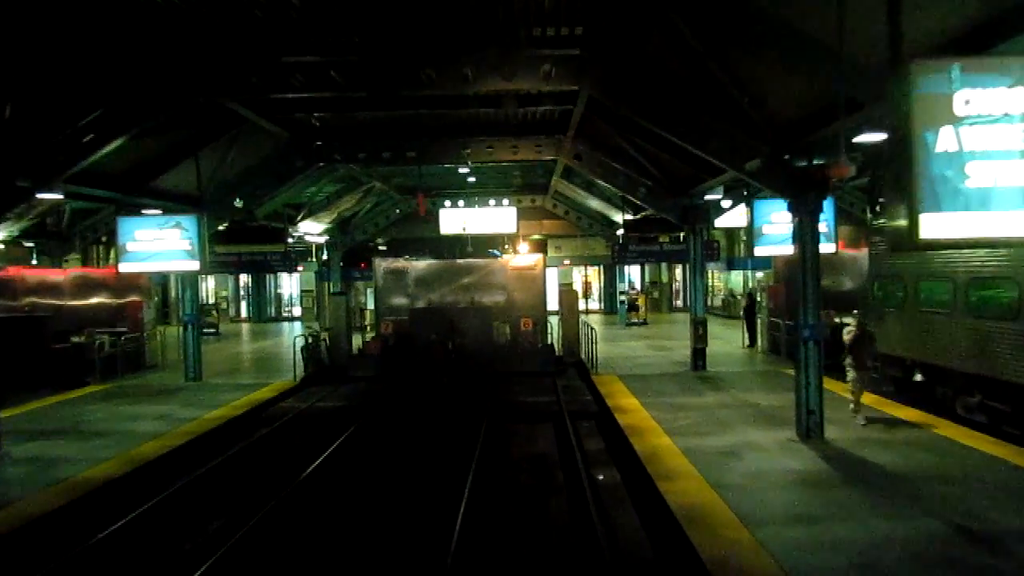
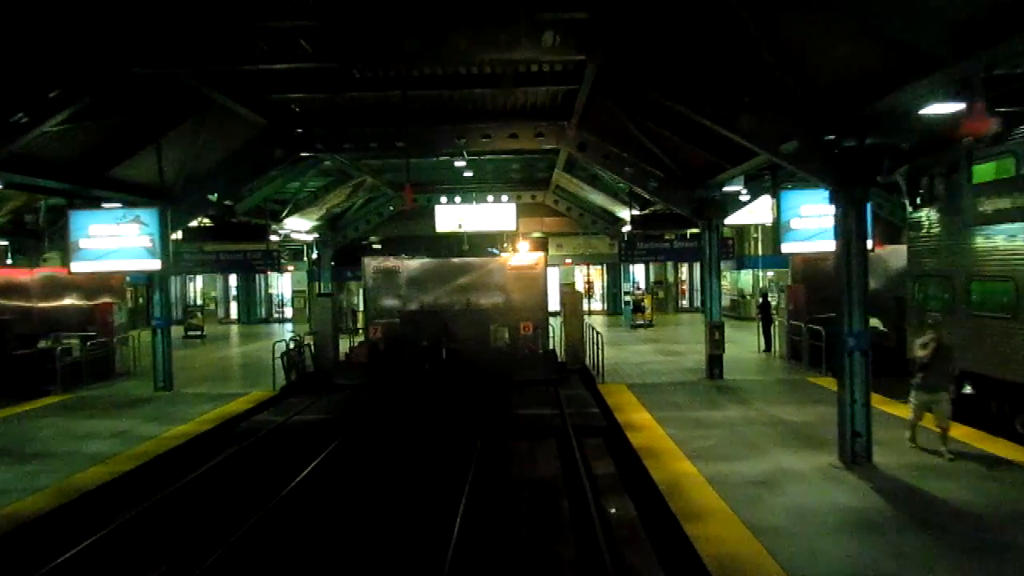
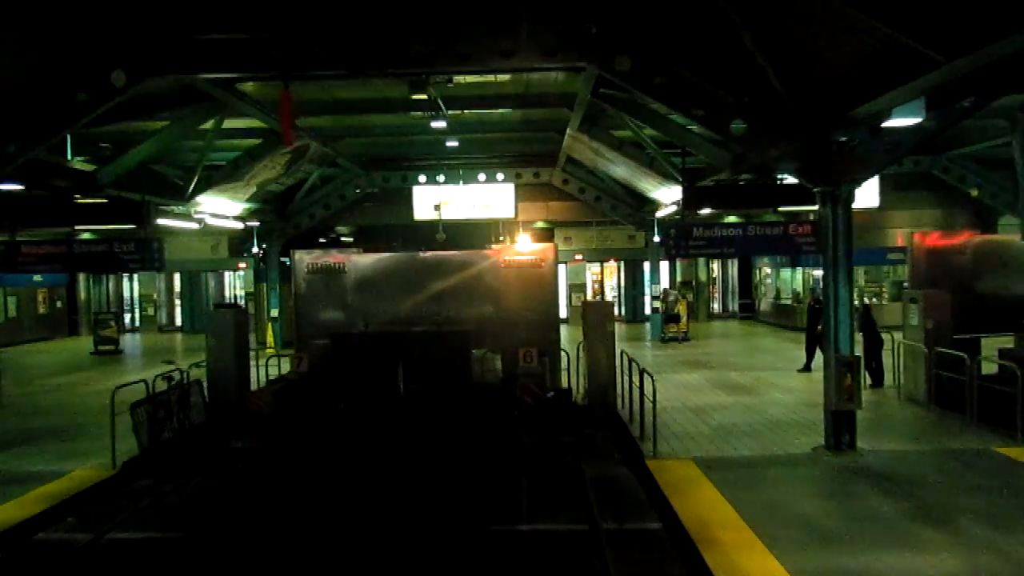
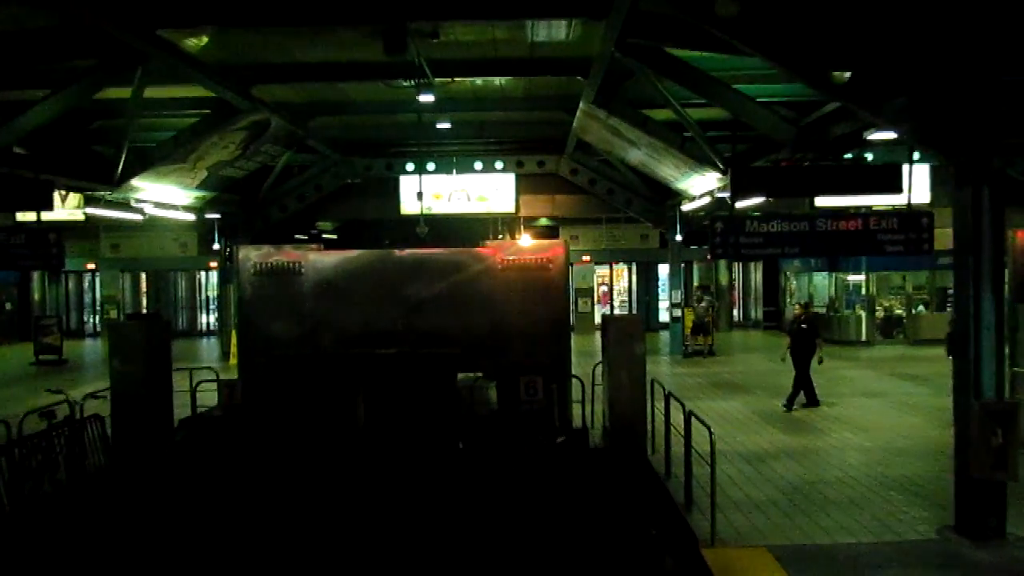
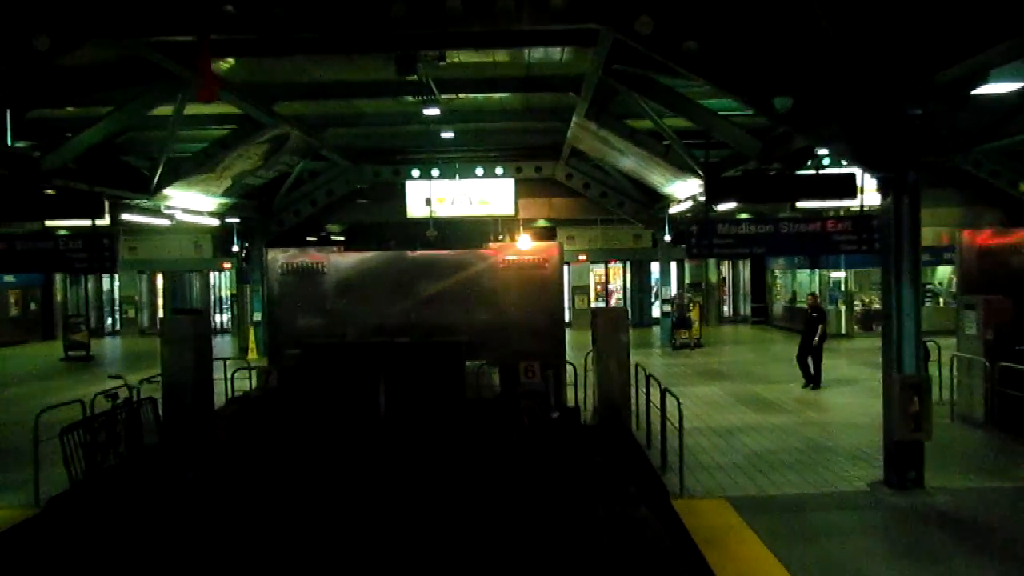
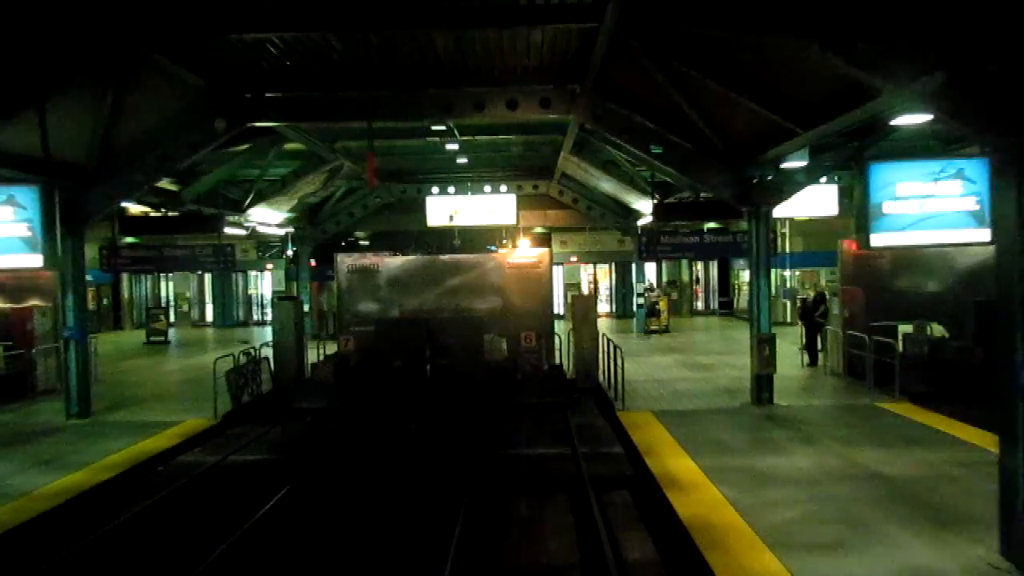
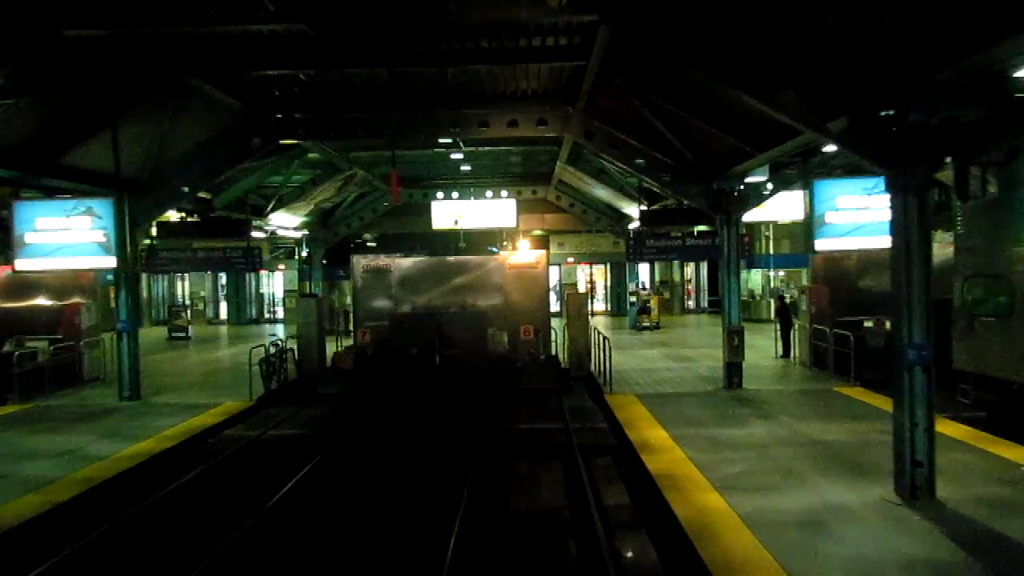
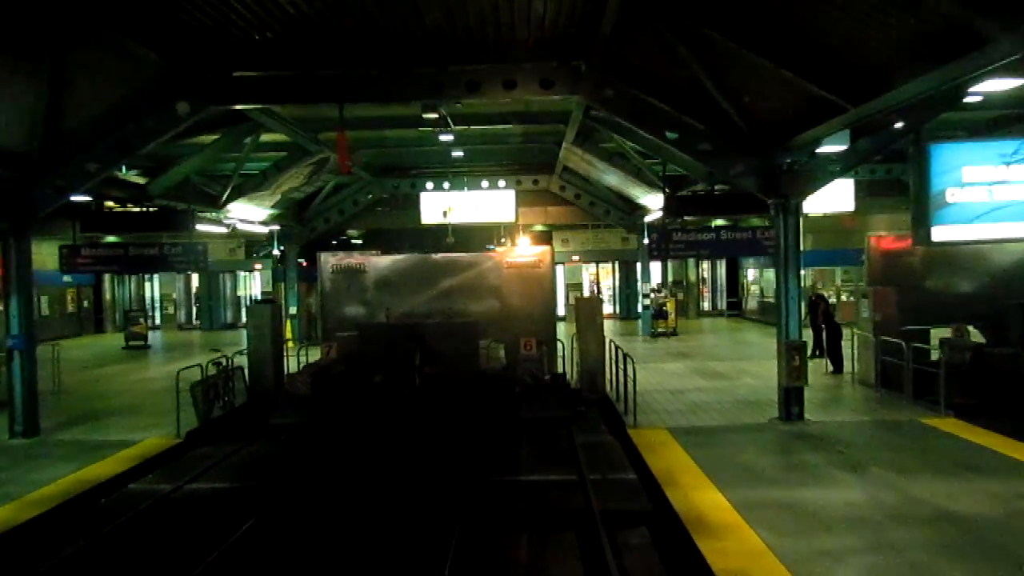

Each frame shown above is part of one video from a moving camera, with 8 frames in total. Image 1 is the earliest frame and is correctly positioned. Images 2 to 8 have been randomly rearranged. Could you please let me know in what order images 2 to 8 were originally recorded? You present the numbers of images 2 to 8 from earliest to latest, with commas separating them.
2, 7, 6, 8, 3, 5, 4
